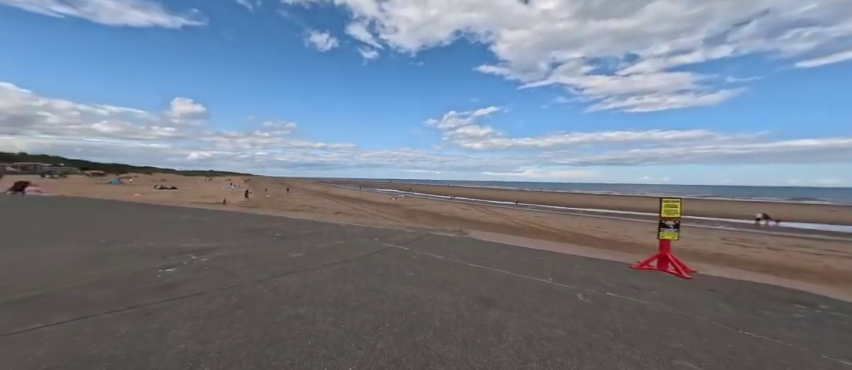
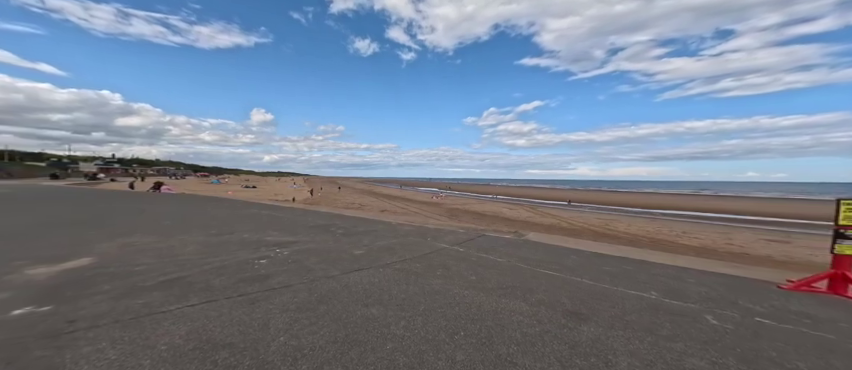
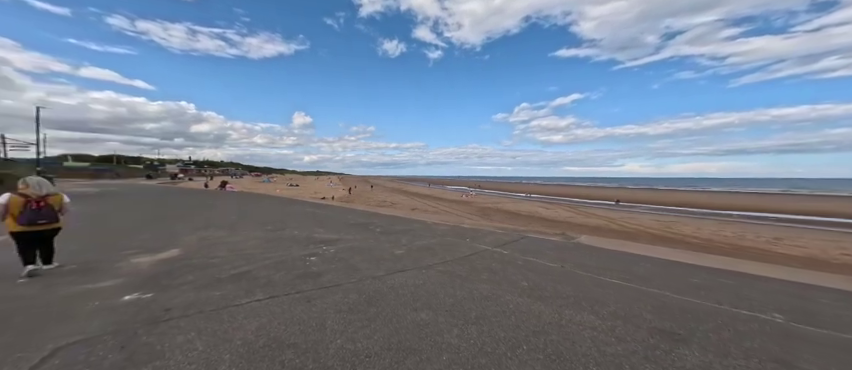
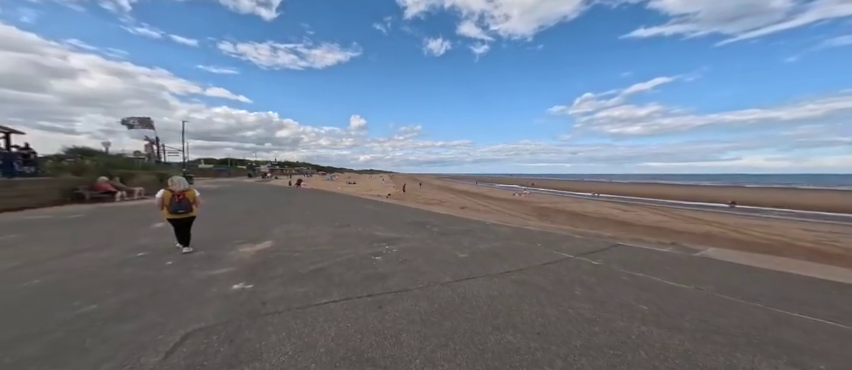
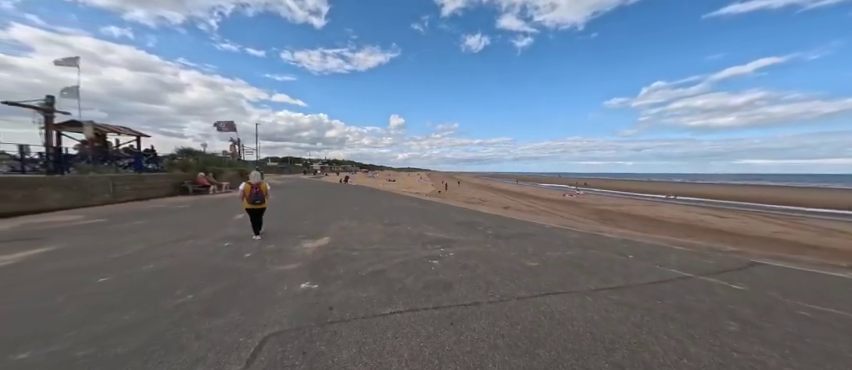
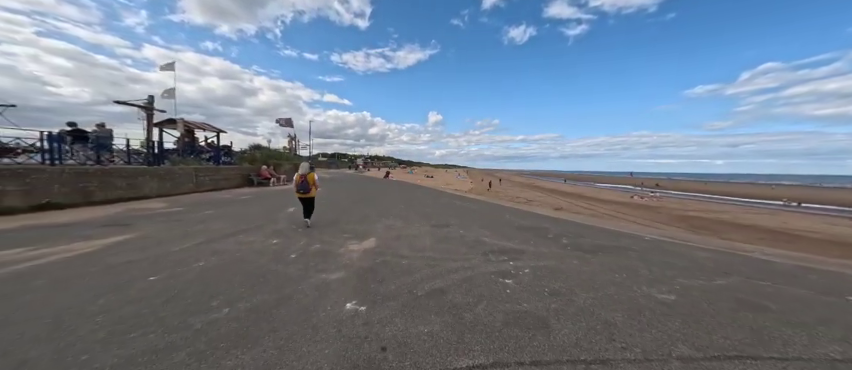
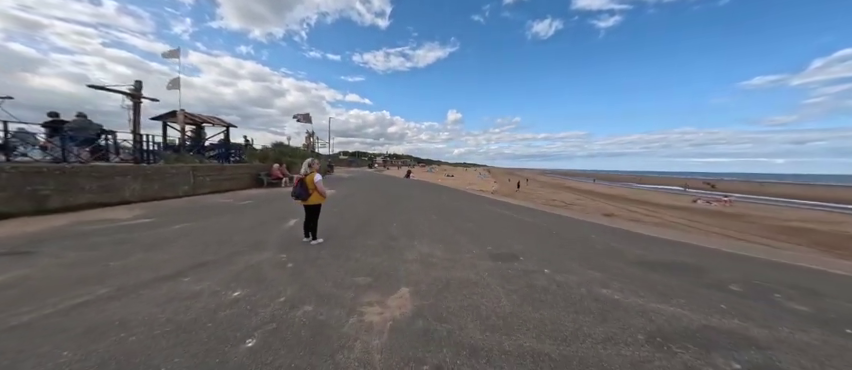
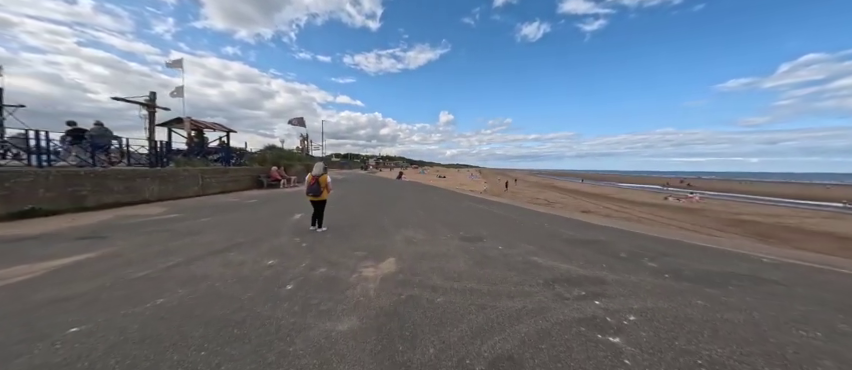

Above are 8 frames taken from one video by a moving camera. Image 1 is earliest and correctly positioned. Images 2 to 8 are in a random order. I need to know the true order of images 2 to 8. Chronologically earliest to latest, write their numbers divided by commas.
2, 3, 4, 5, 6, 8, 7
